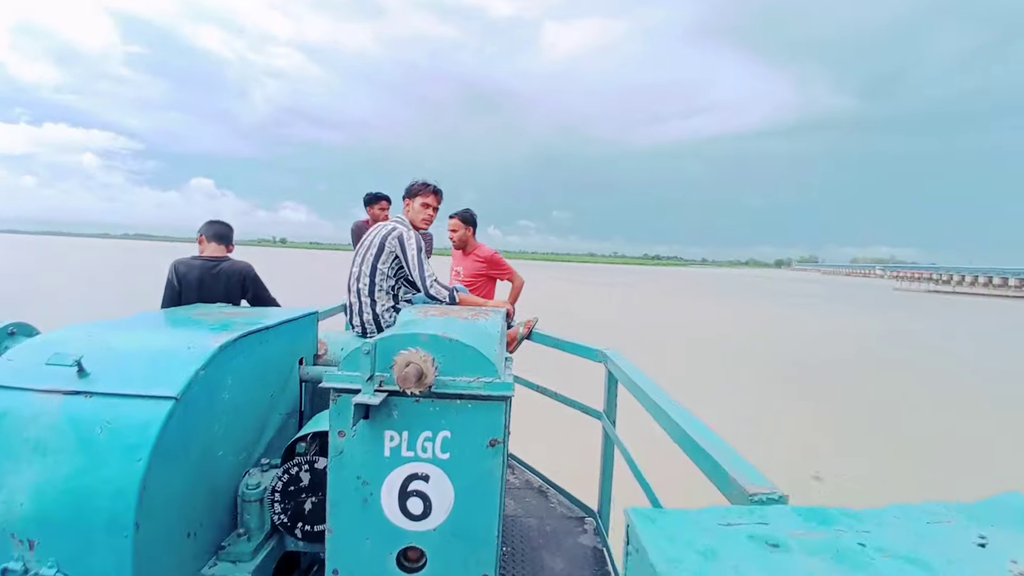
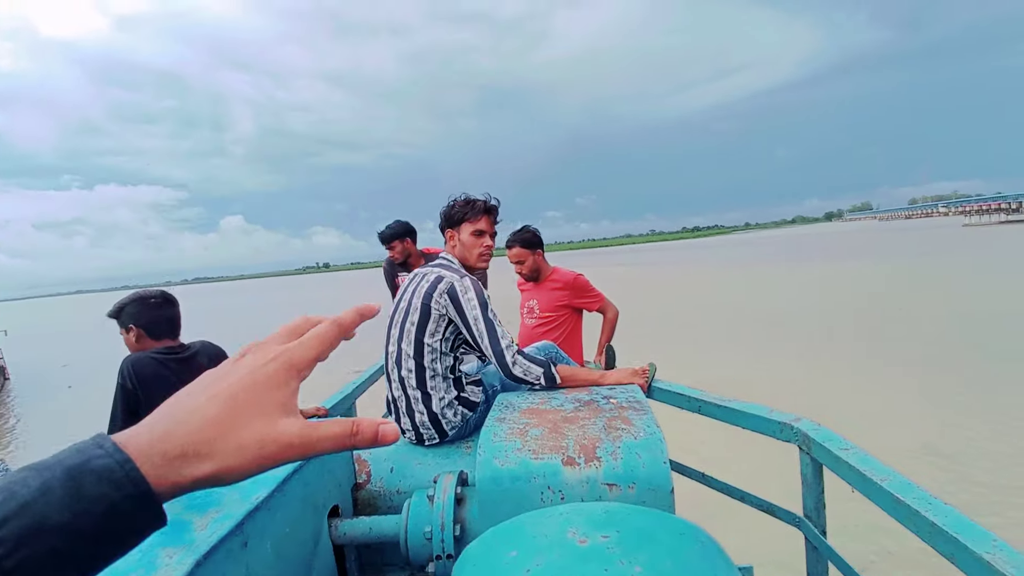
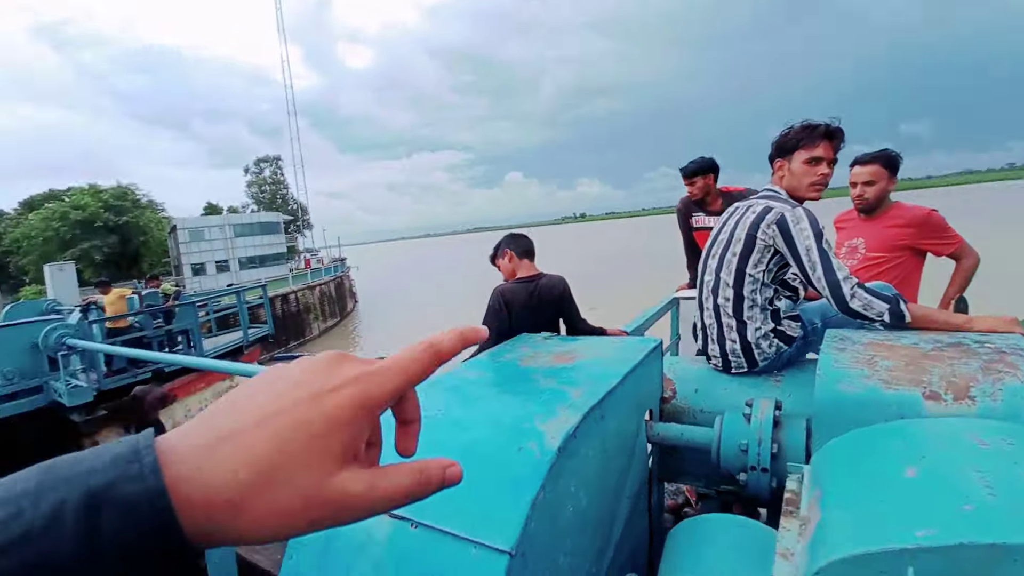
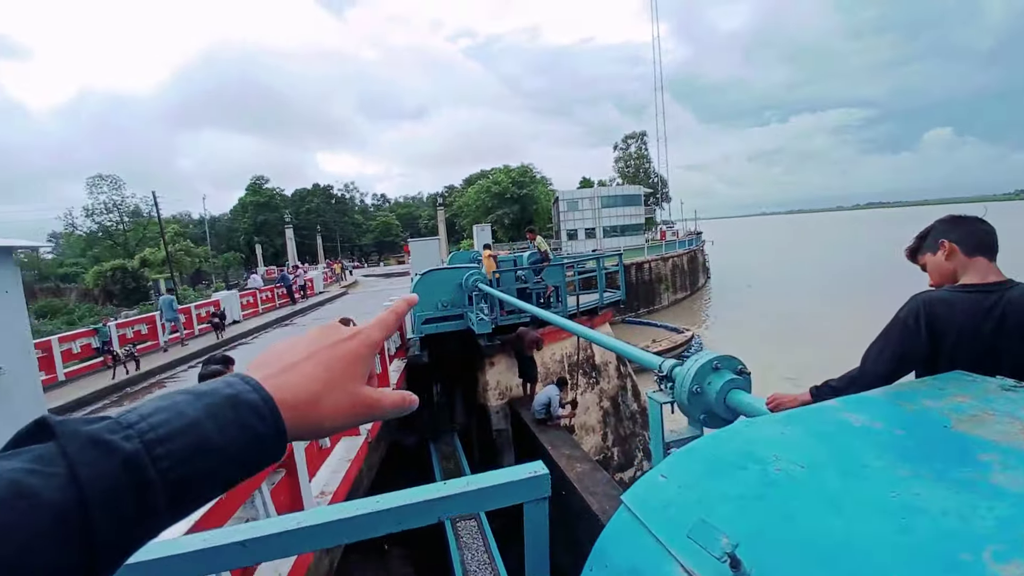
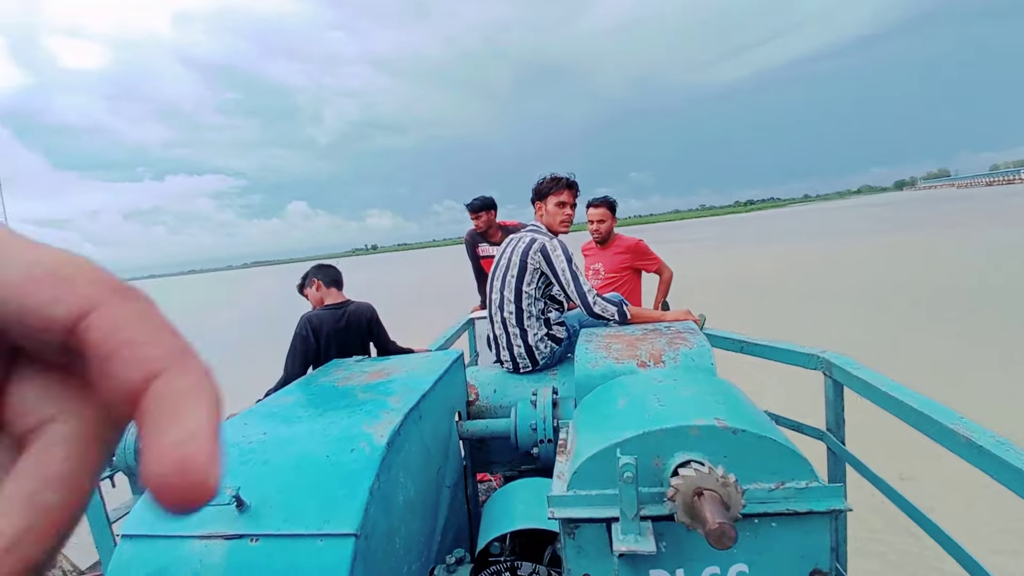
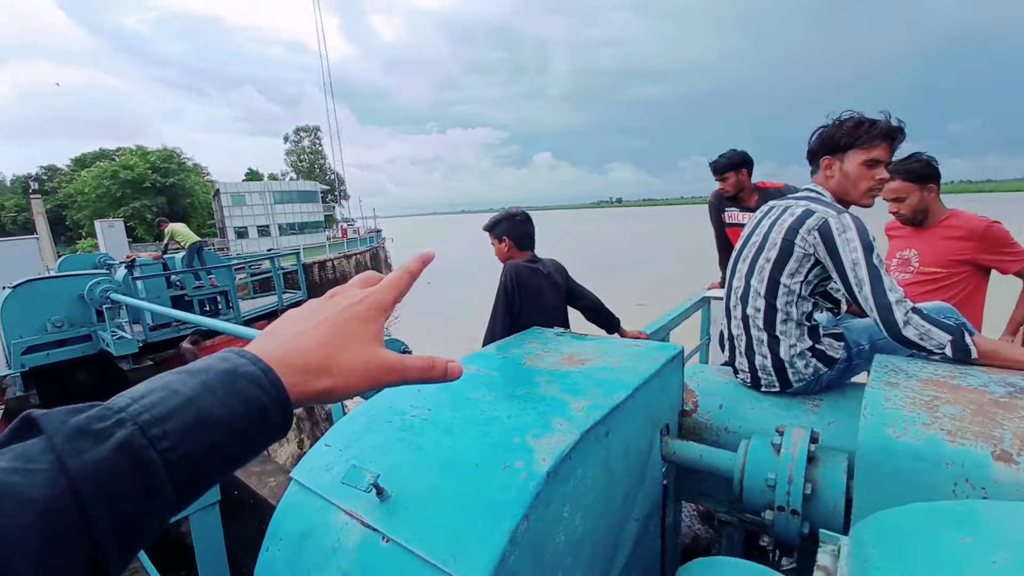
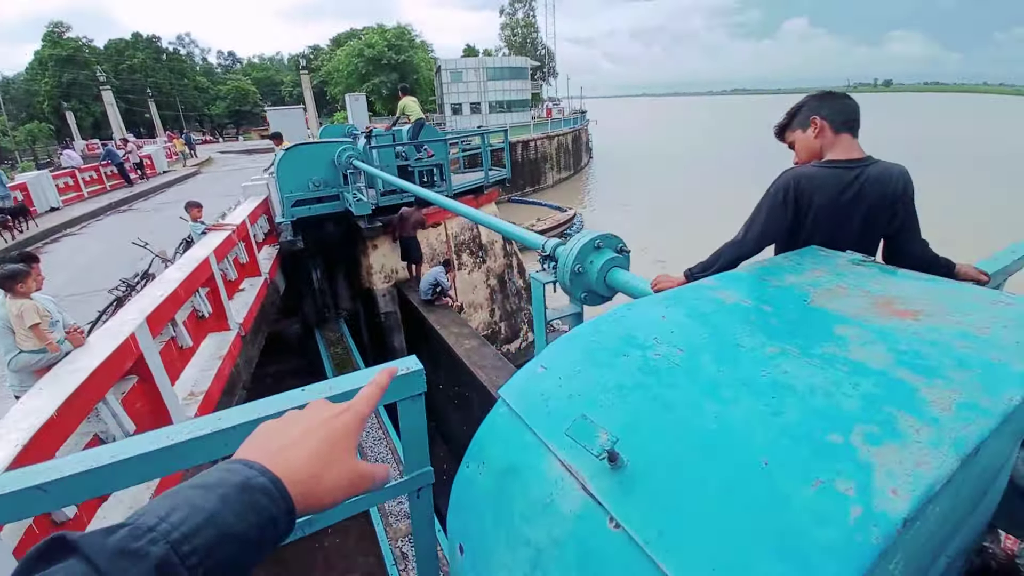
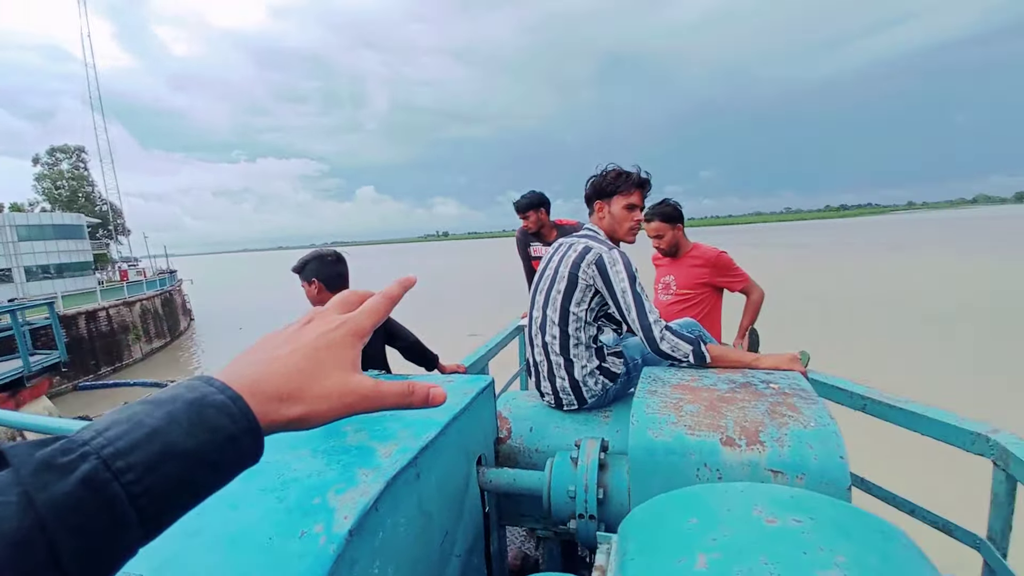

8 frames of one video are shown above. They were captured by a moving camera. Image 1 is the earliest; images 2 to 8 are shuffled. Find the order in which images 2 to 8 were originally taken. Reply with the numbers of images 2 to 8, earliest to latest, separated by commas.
5, 3, 4, 7, 6, 8, 2
